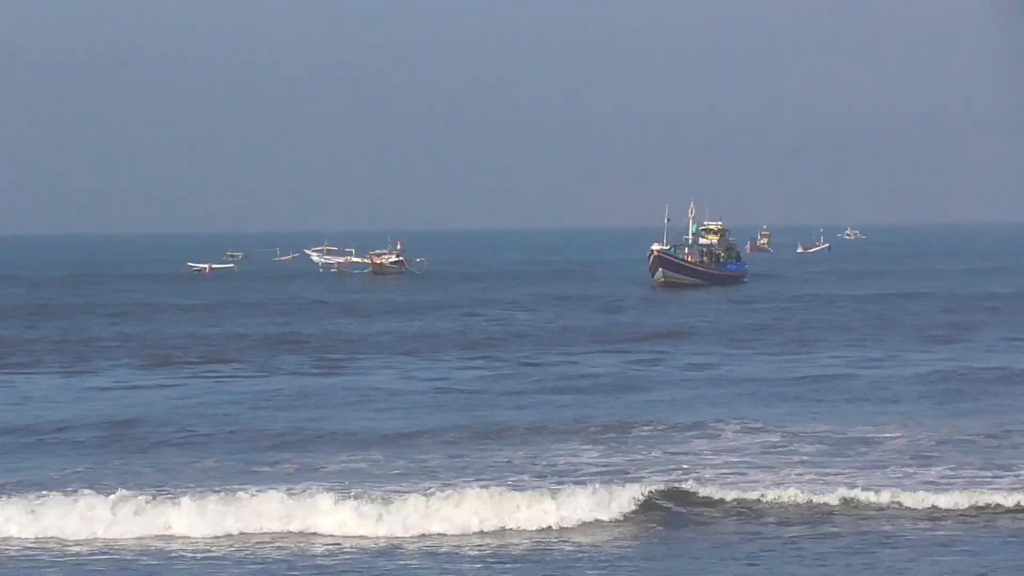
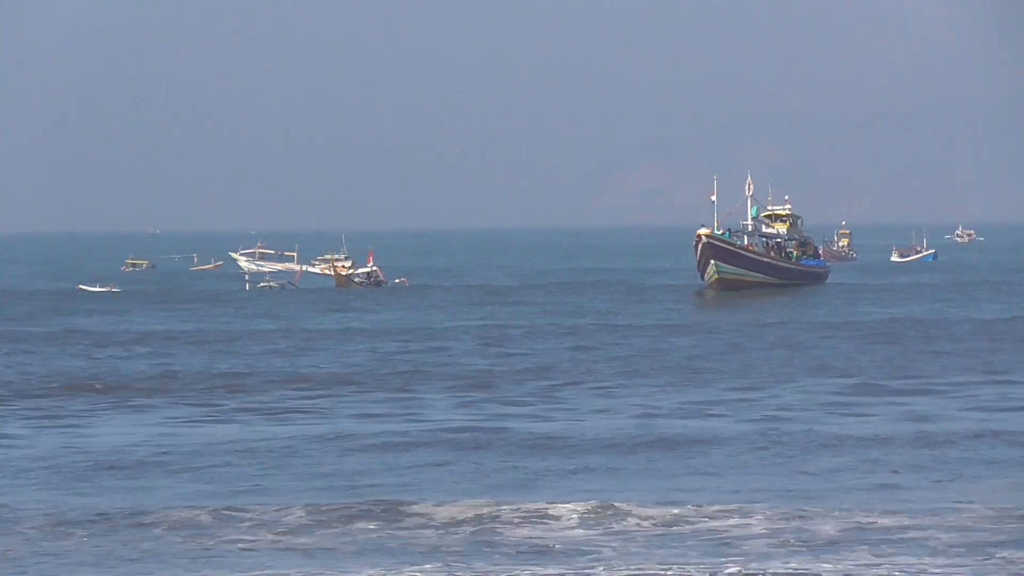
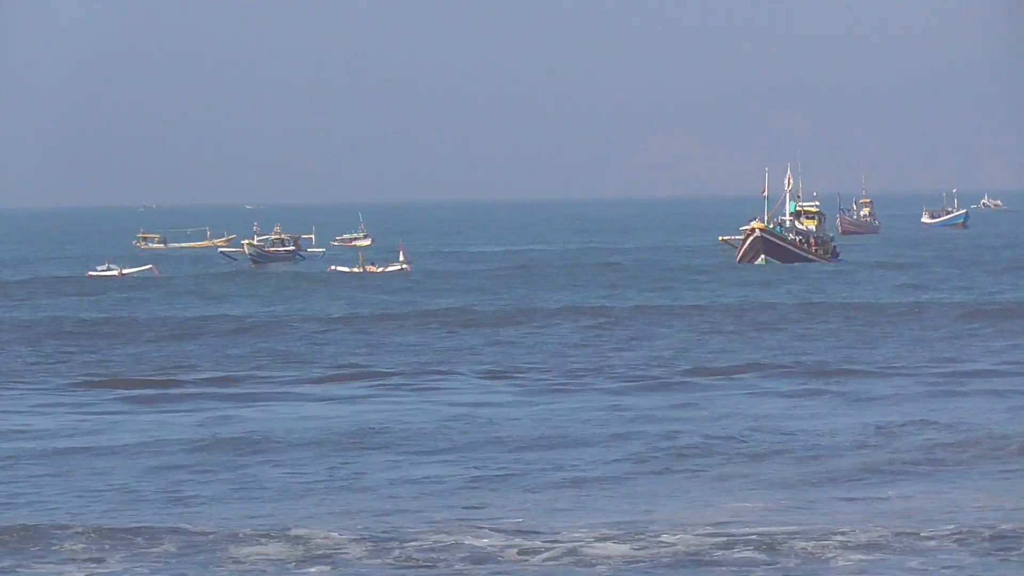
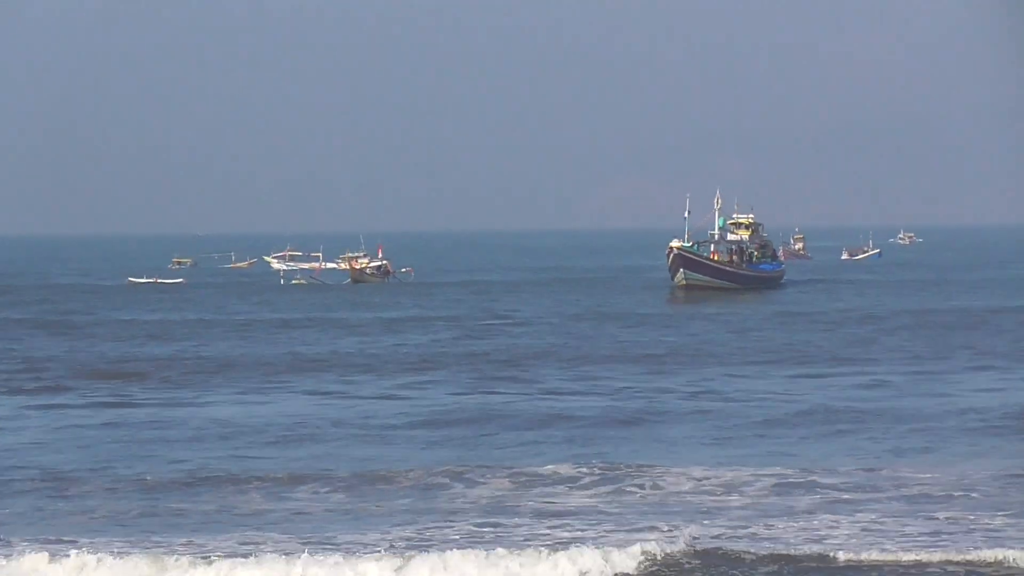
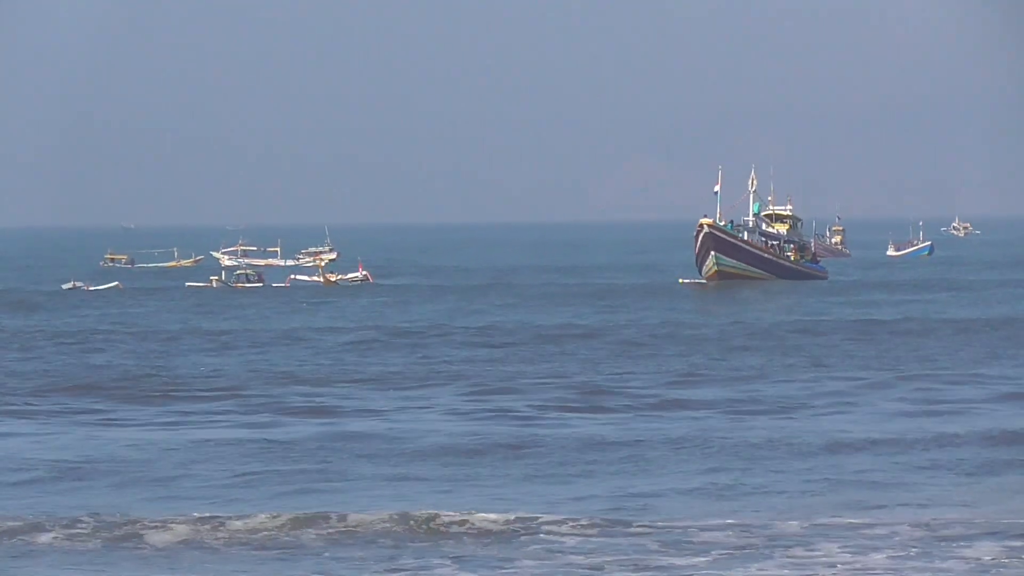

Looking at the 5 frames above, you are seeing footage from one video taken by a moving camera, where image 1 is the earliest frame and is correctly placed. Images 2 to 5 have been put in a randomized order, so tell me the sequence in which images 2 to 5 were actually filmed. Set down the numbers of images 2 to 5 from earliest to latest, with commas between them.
4, 2, 5, 3
